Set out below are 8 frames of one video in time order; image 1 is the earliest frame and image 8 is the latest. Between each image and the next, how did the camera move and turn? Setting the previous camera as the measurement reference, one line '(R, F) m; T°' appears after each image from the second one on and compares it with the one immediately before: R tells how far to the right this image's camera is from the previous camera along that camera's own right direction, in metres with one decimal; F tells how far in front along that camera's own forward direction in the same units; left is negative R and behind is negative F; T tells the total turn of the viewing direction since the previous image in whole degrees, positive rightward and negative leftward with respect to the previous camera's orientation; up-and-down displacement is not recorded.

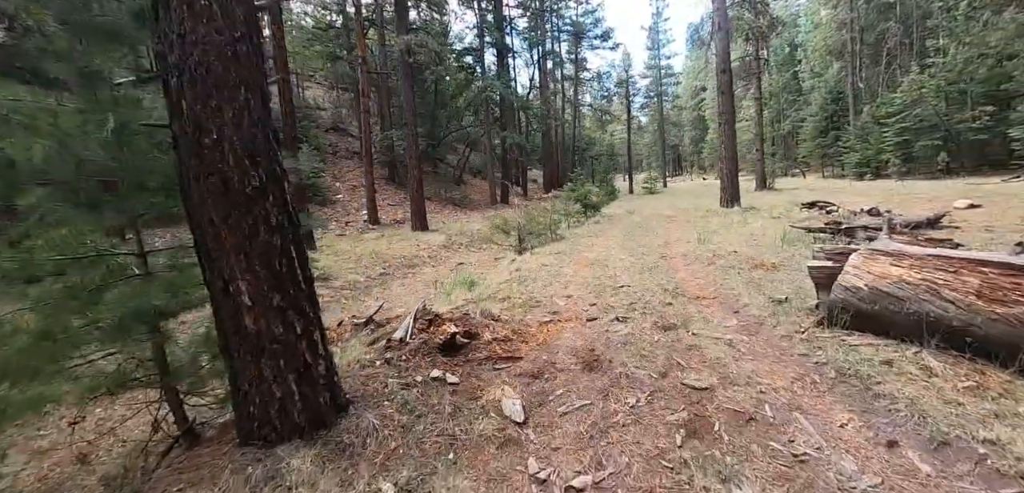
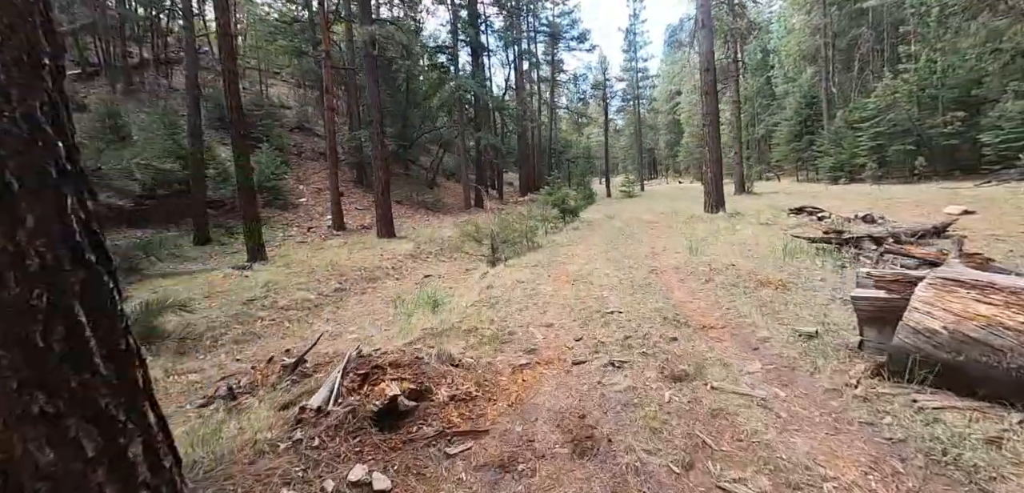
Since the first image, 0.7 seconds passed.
(+0.1, +0.9) m; +3°
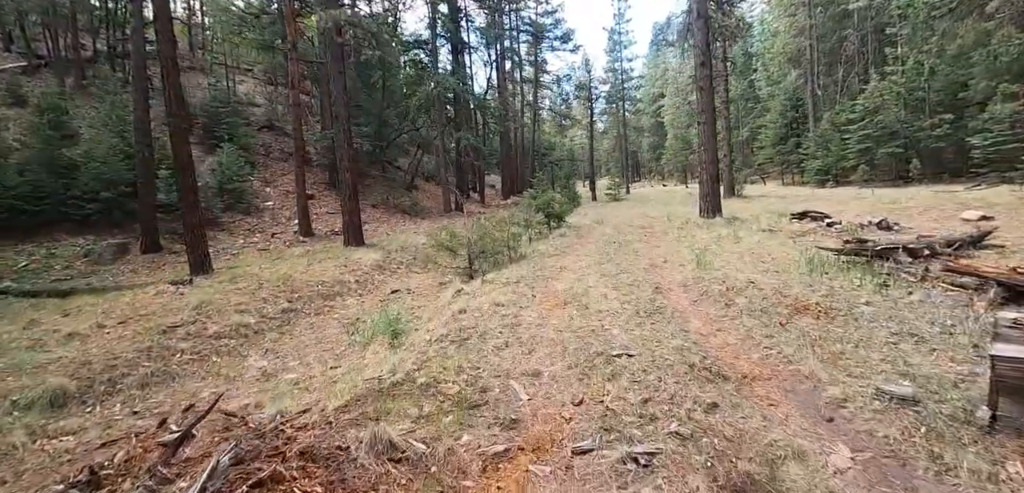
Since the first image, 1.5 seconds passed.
(+0.1, +1.1) m; +2°
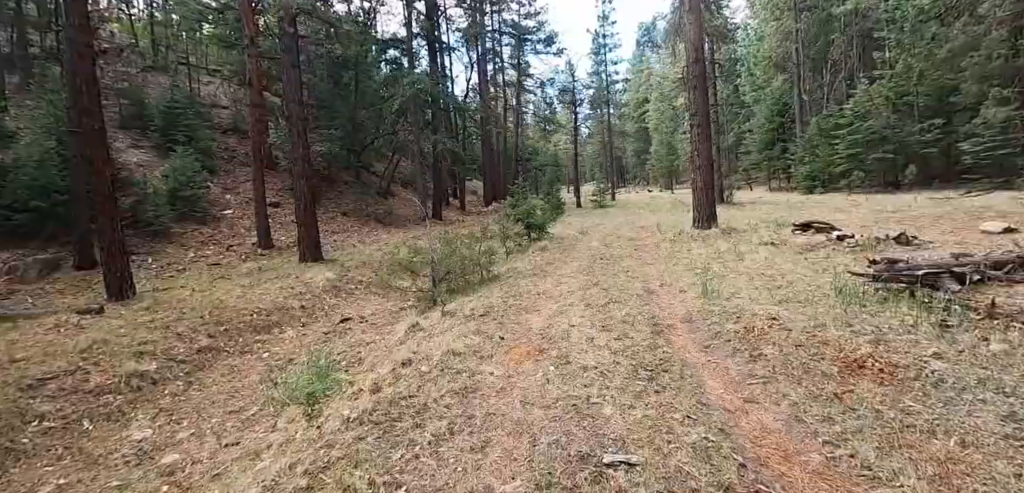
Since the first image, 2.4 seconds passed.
(+0.2, +1.1) m; +2°
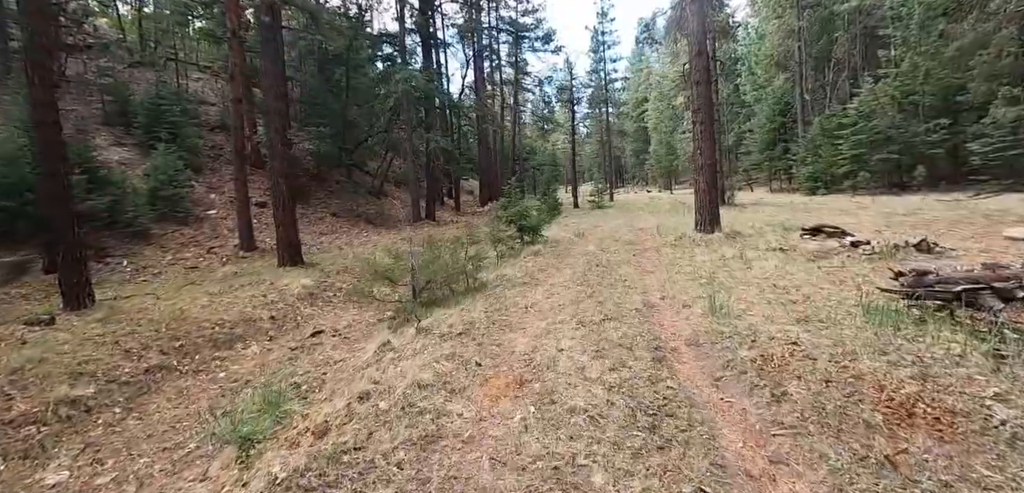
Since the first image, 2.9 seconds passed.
(+0.1, +0.6) m; 0°
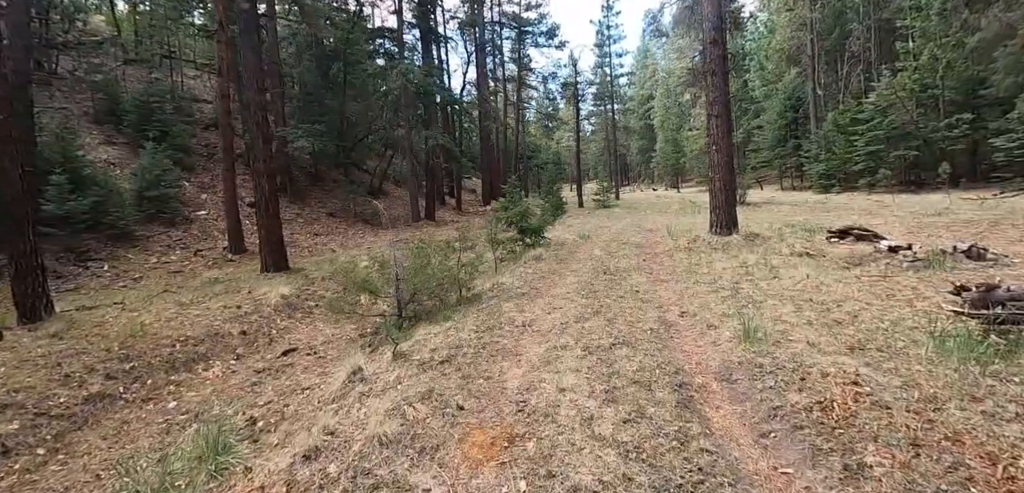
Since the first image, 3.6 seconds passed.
(+0.1, +0.7) m; -1°
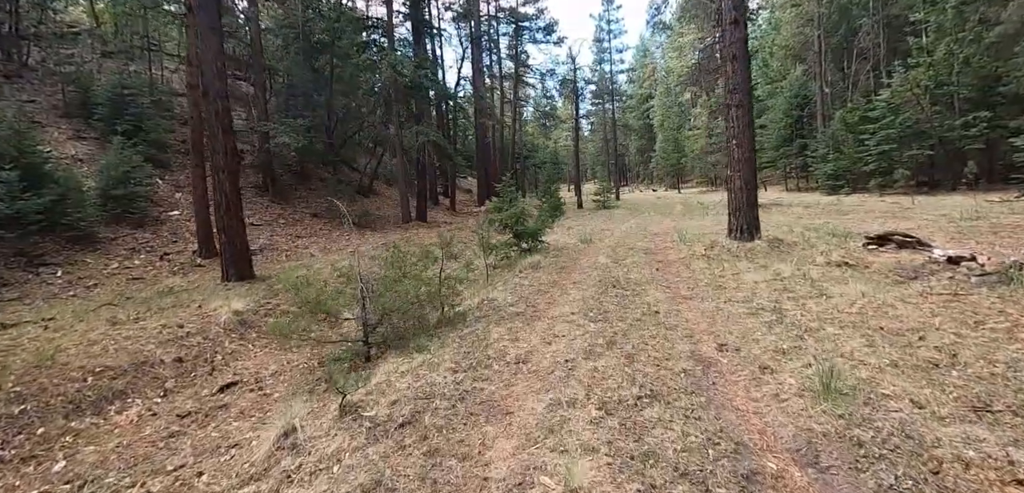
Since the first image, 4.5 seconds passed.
(0.0, +1.0) m; 0°
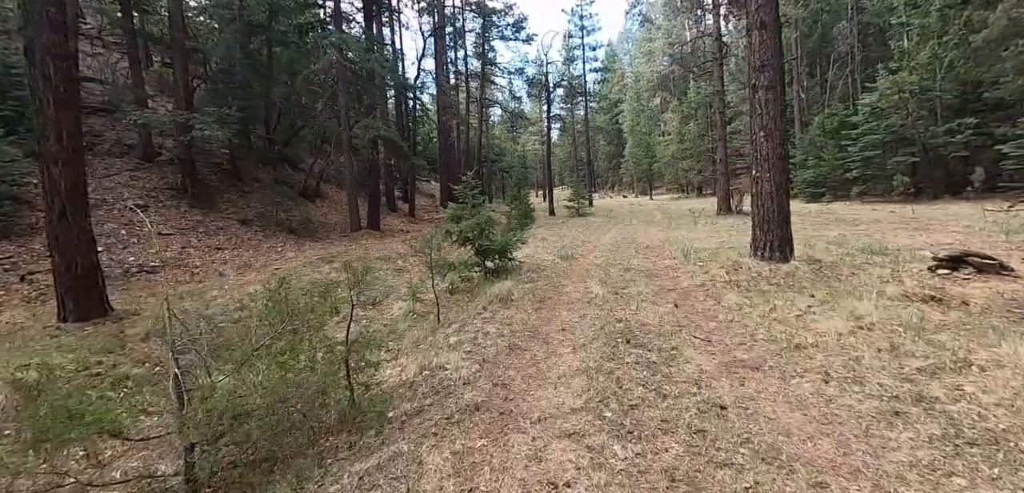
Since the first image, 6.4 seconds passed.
(+0.1, +2.0) m; +4°
